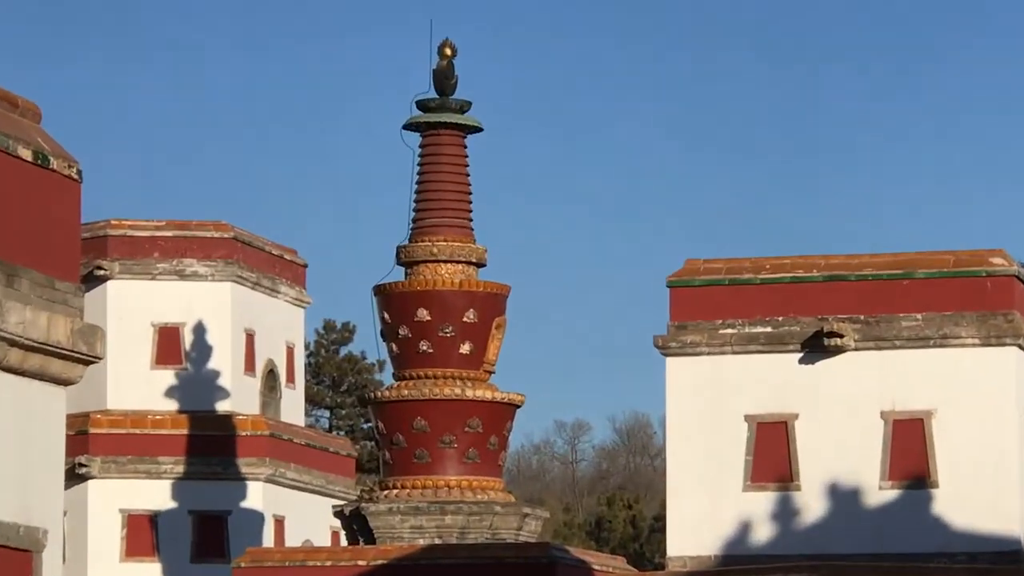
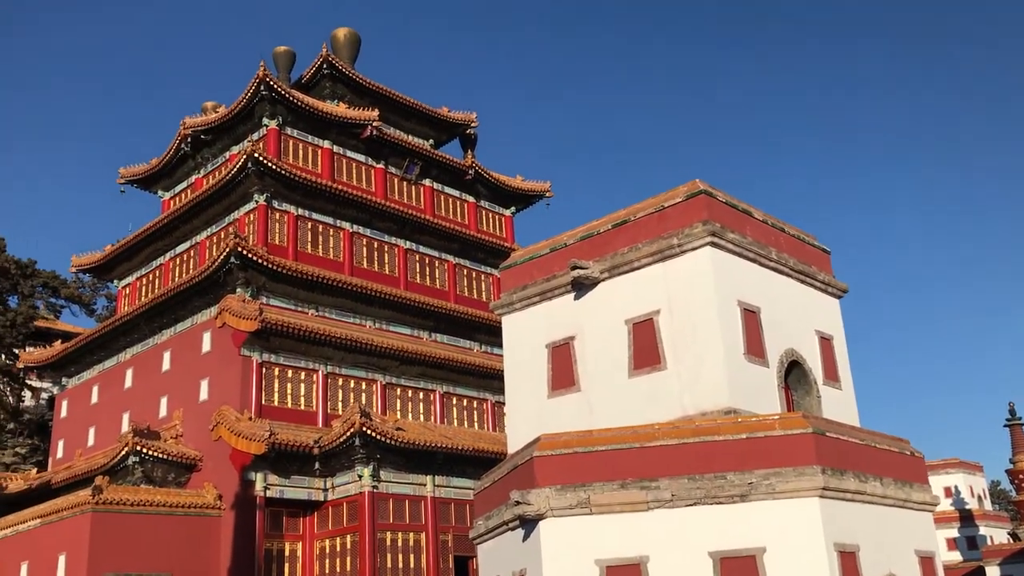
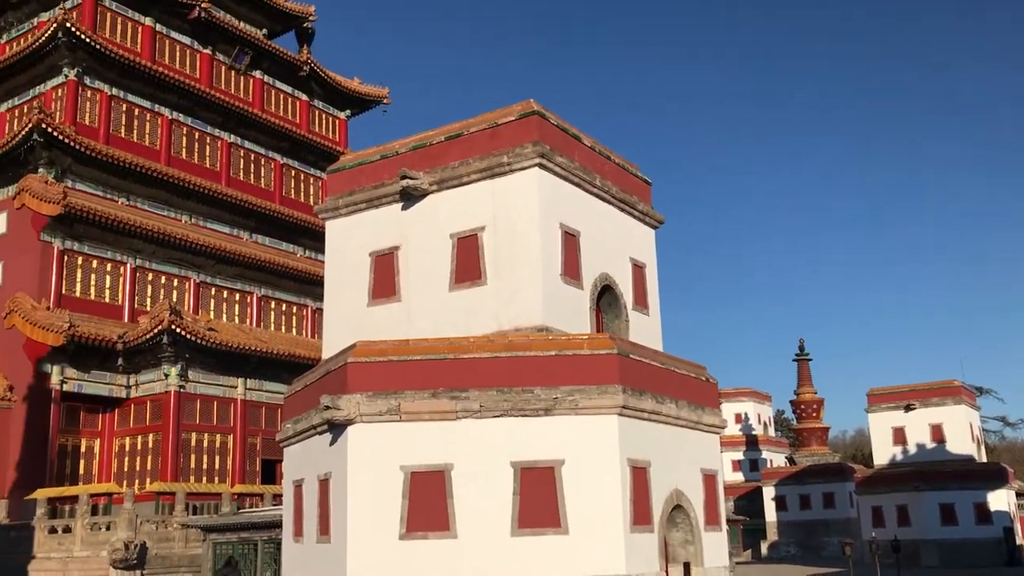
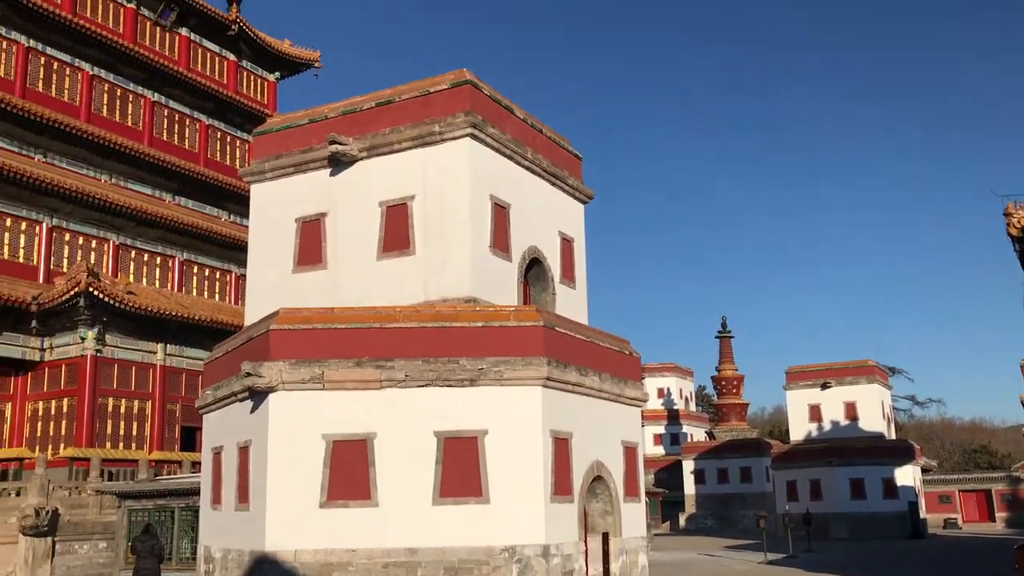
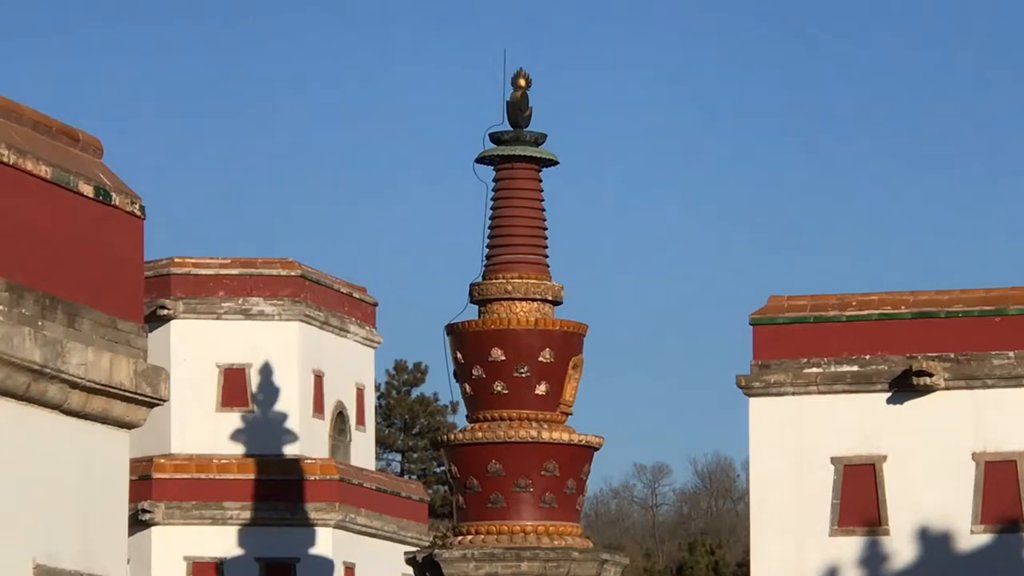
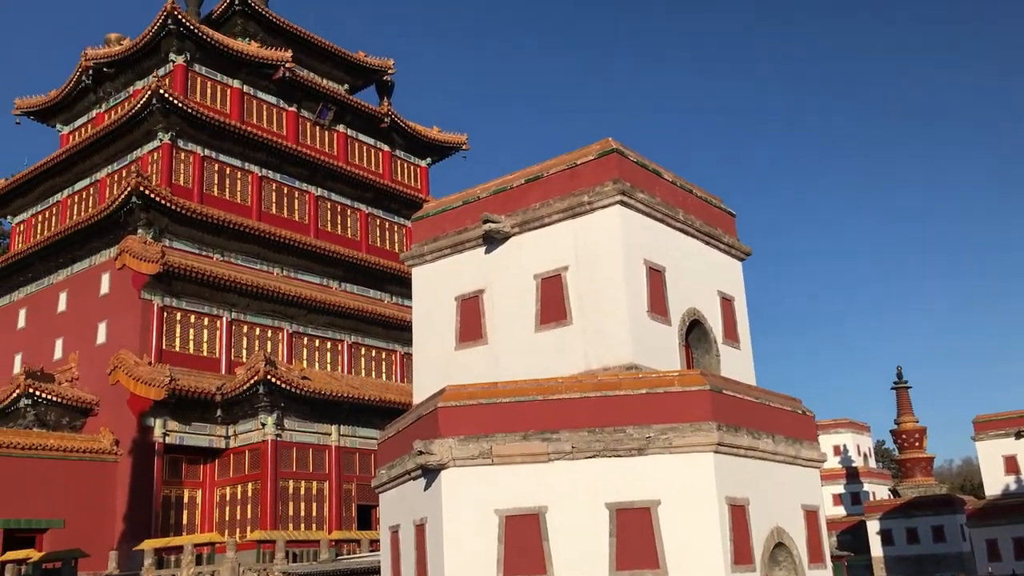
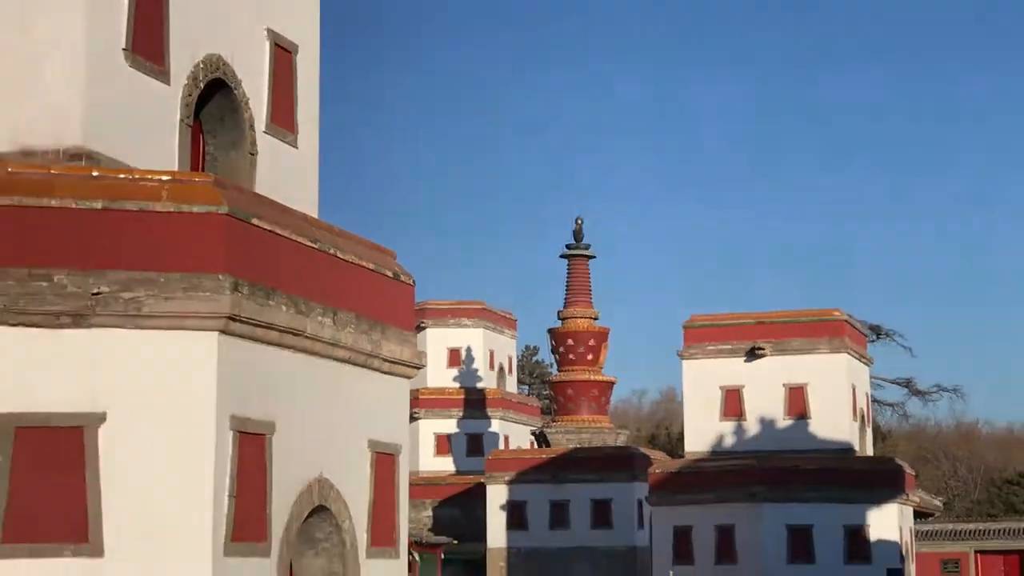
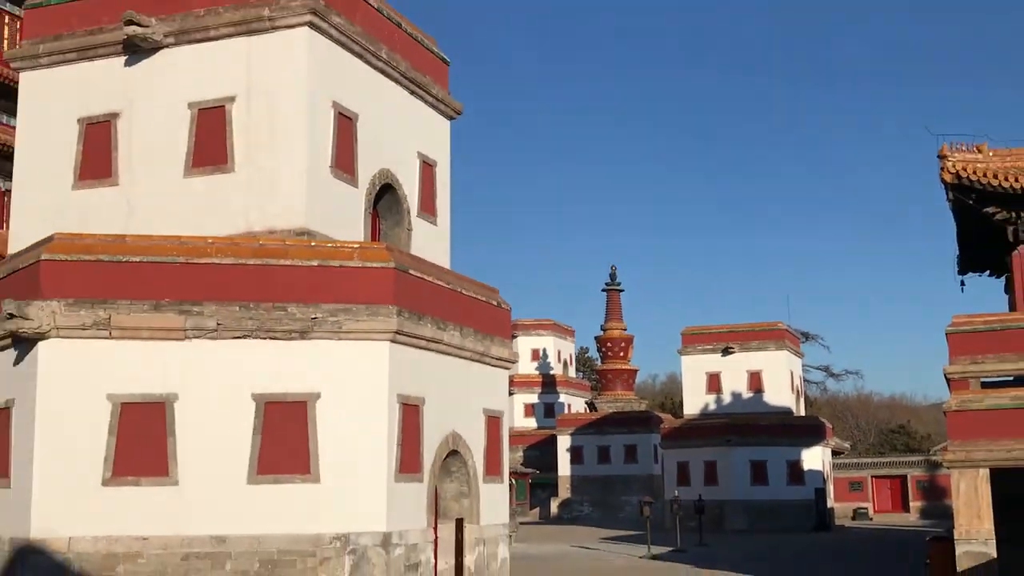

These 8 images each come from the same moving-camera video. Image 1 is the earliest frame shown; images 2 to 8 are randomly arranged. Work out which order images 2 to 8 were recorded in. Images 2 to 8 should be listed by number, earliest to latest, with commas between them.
5, 7, 8, 4, 3, 6, 2
